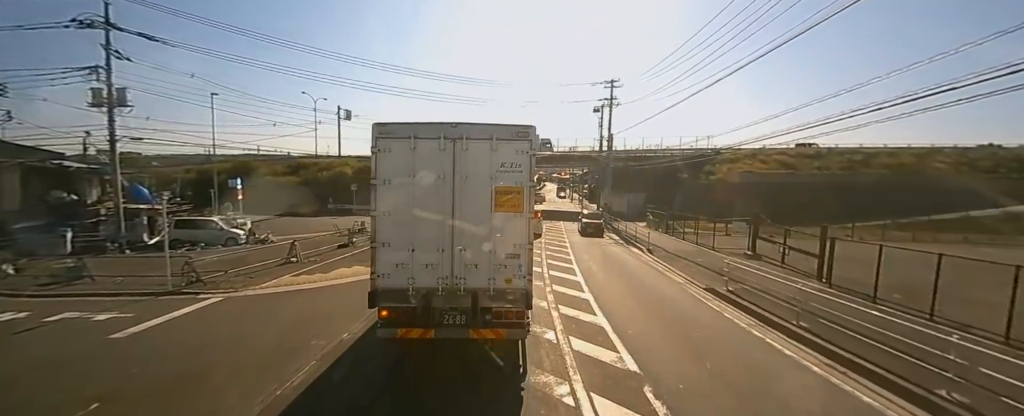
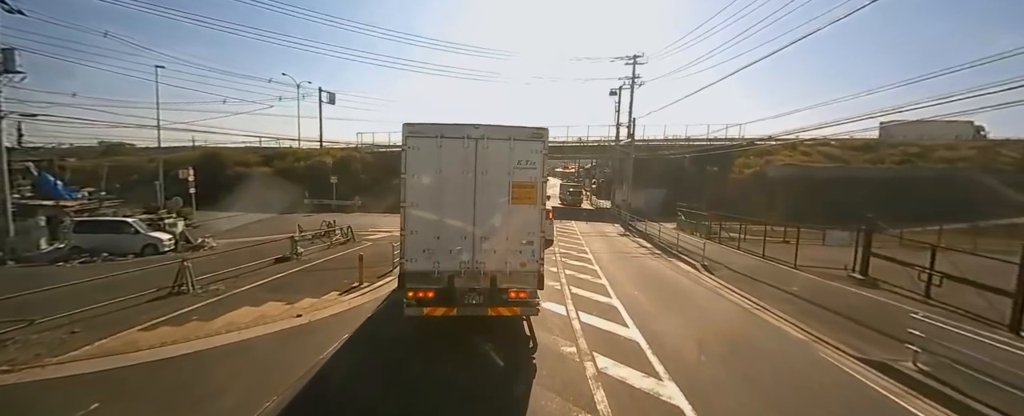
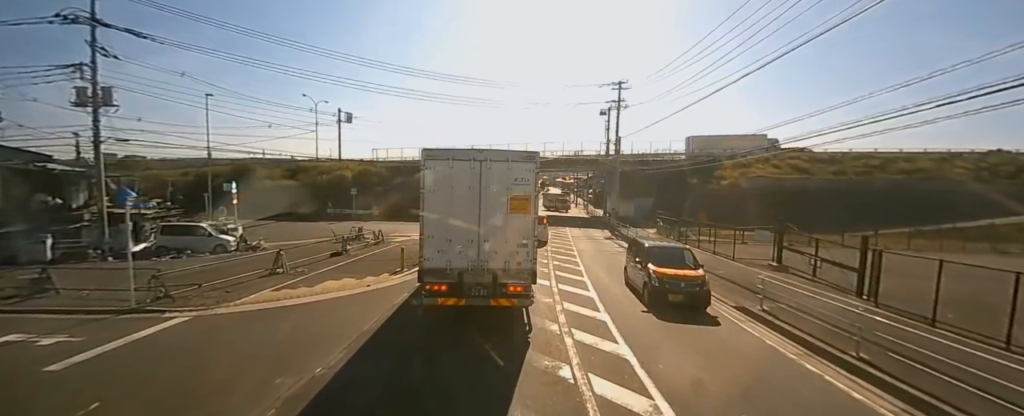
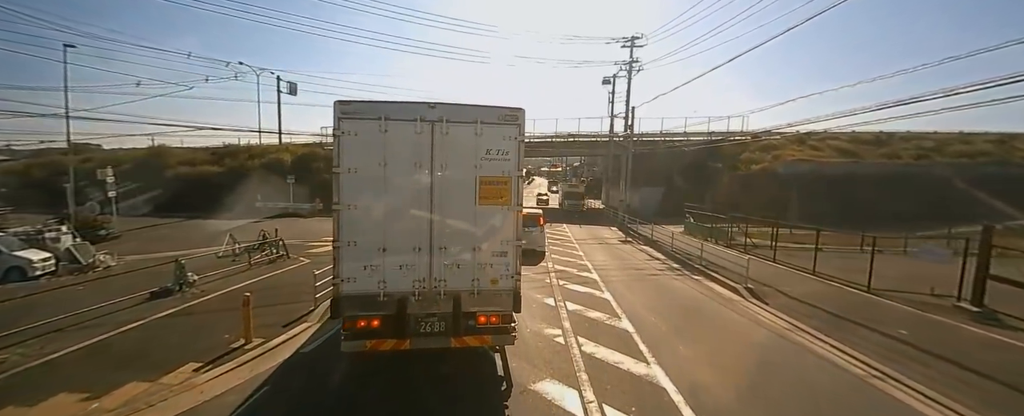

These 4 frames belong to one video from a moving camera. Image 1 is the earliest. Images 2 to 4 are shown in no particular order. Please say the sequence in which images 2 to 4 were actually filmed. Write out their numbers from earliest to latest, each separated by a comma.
3, 2, 4
